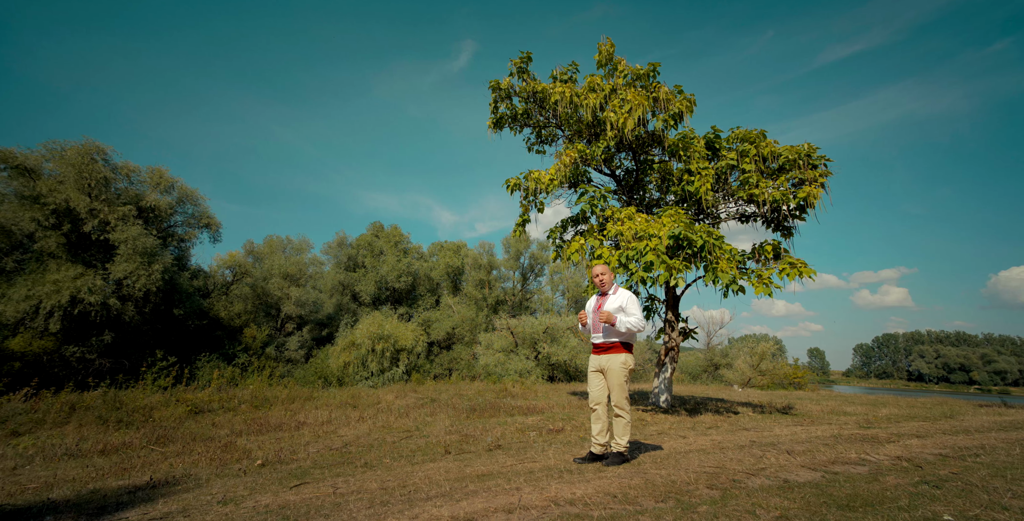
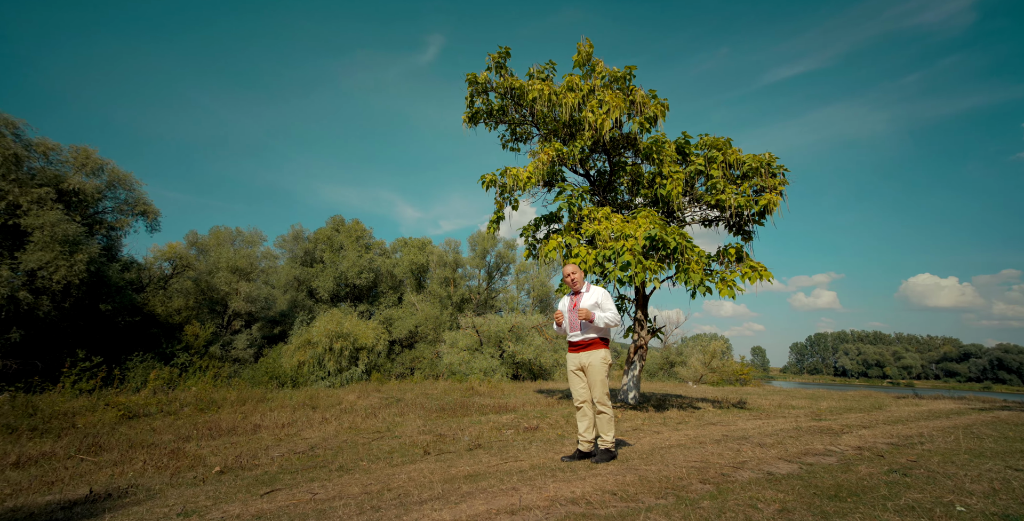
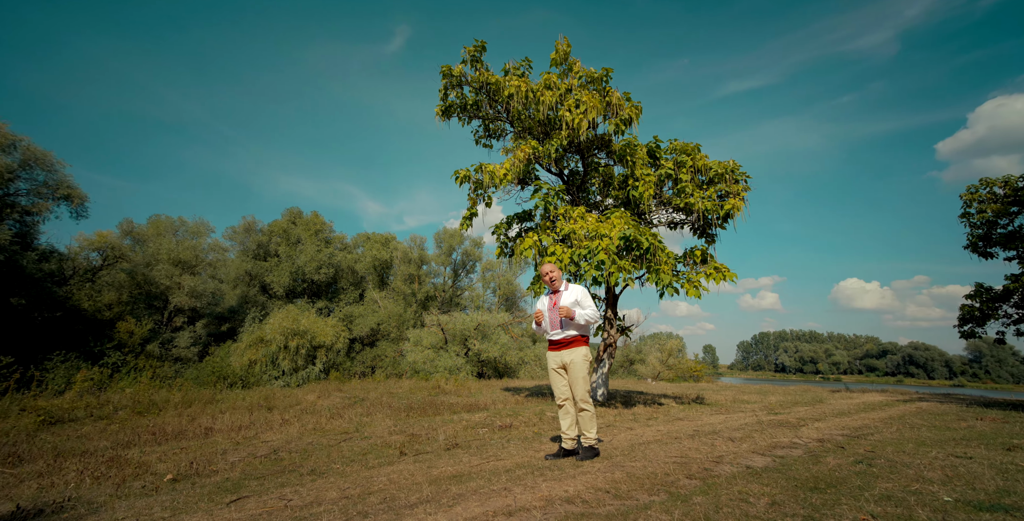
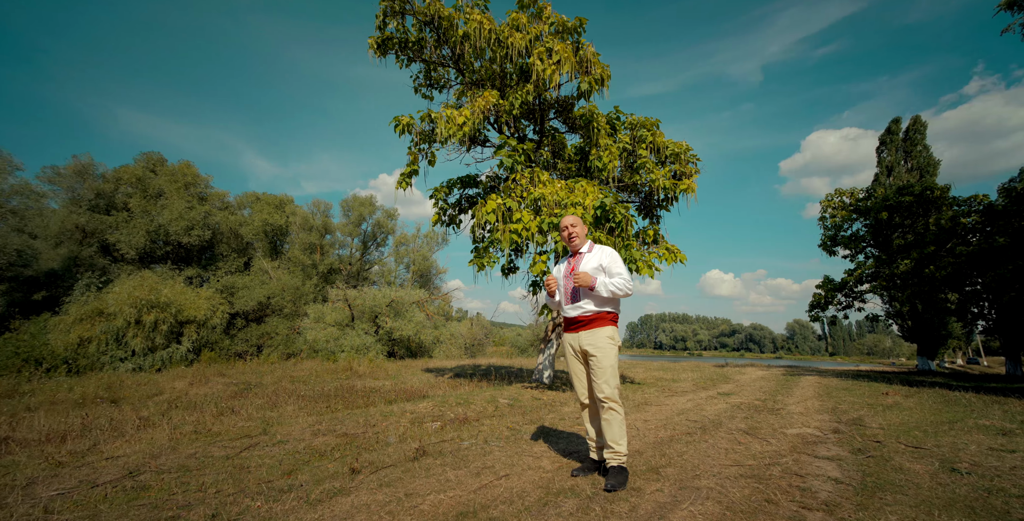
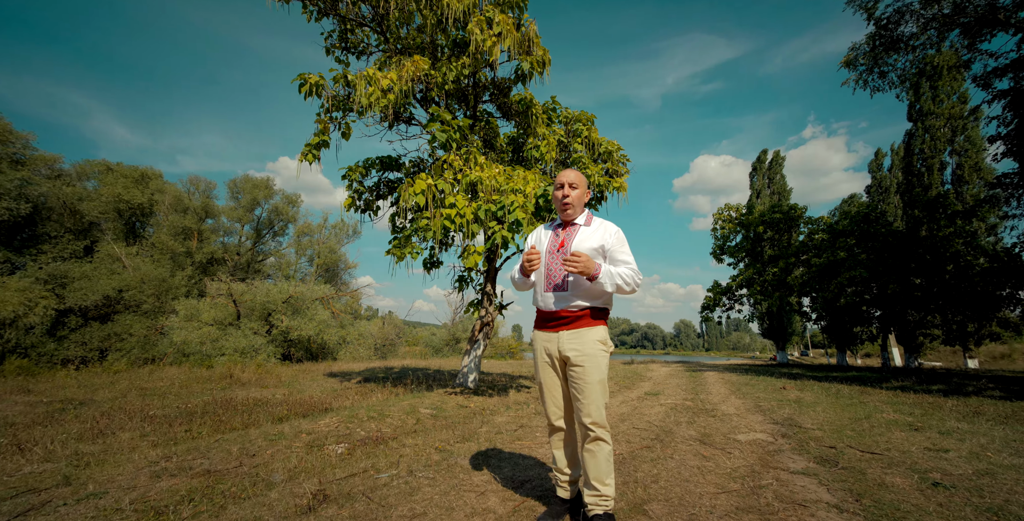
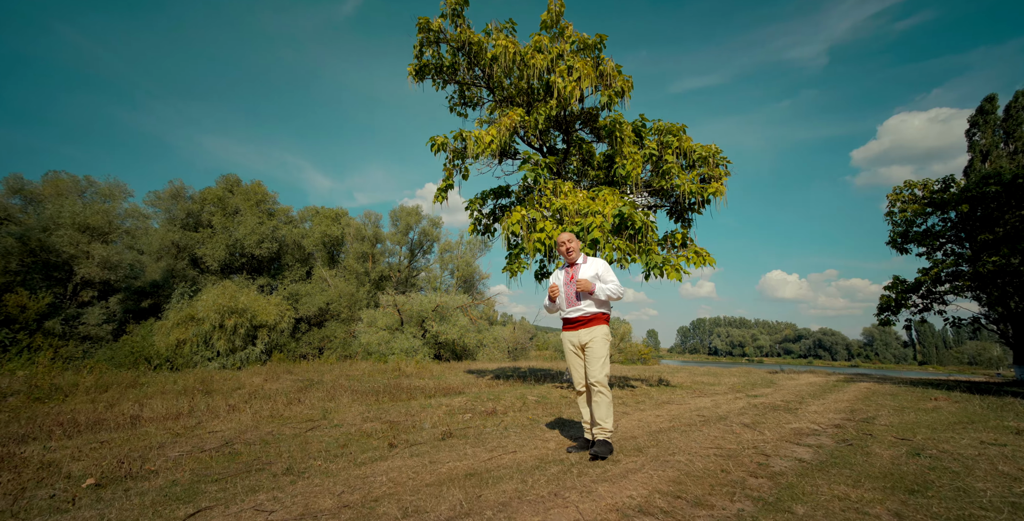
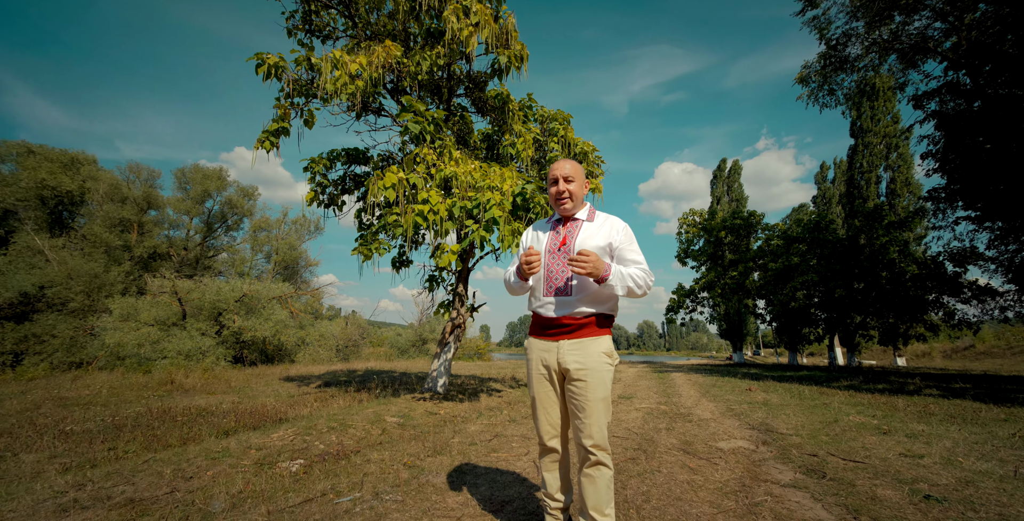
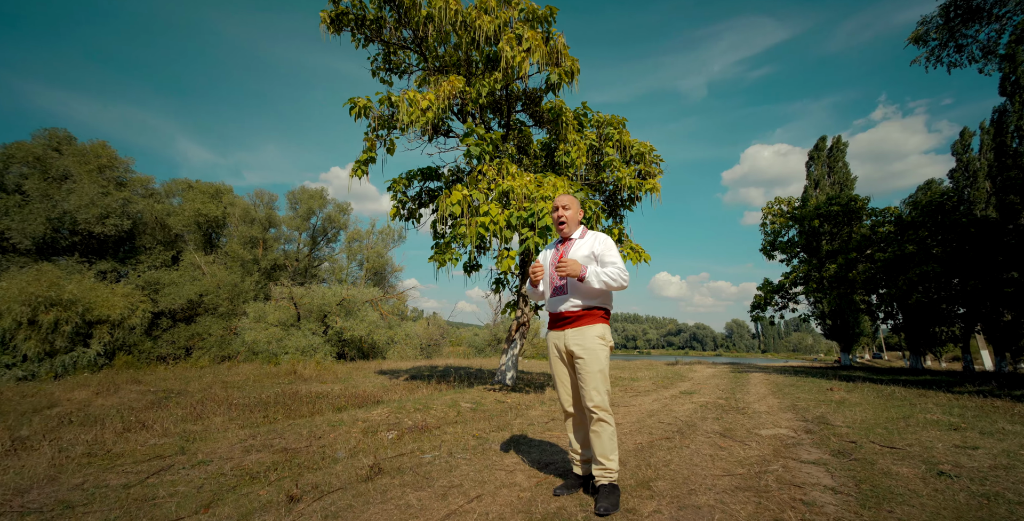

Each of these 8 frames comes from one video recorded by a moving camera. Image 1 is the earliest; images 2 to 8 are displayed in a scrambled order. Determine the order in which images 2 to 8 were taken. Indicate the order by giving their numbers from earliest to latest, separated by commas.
2, 3, 6, 4, 8, 5, 7
